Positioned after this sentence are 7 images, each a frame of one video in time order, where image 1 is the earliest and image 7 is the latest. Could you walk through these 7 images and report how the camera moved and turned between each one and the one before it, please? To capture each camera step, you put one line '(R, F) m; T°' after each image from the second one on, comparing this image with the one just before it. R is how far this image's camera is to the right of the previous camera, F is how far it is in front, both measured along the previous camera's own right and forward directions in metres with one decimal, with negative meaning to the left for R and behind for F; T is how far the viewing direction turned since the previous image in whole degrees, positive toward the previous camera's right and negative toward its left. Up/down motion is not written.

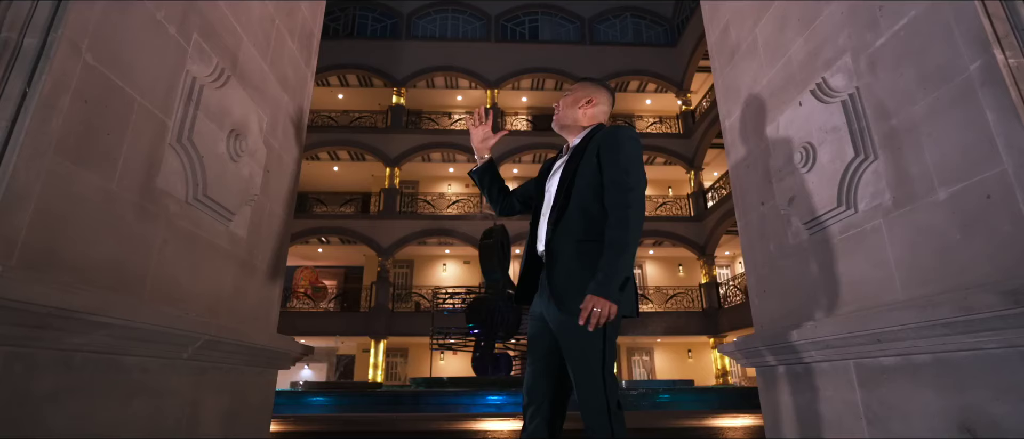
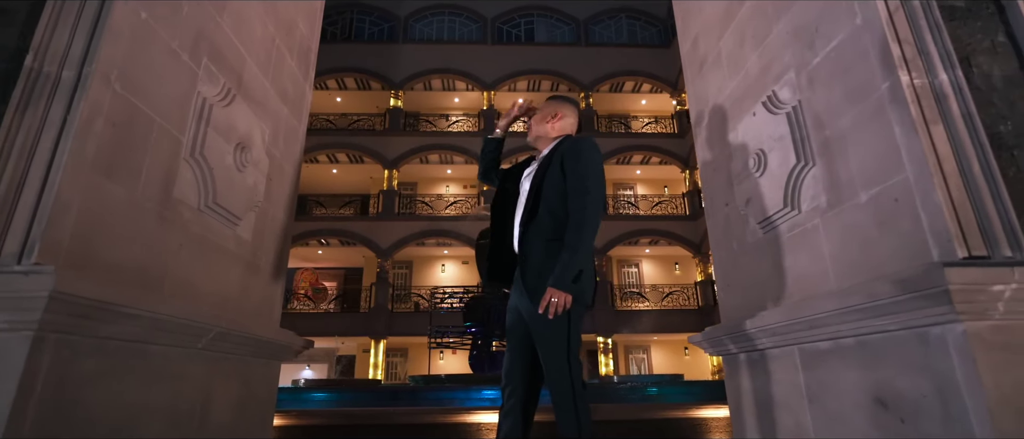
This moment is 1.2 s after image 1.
(+0.1, -0.2) m; 0°
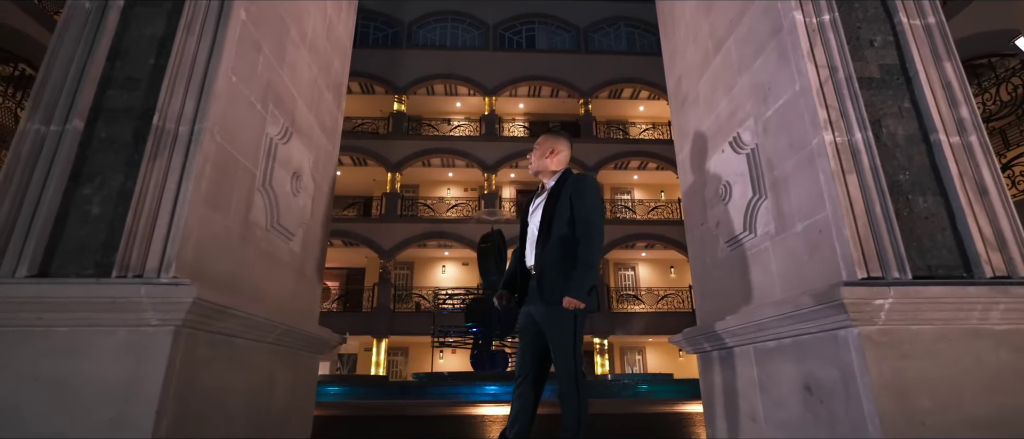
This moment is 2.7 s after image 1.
(-0.1, -0.5) m; 0°
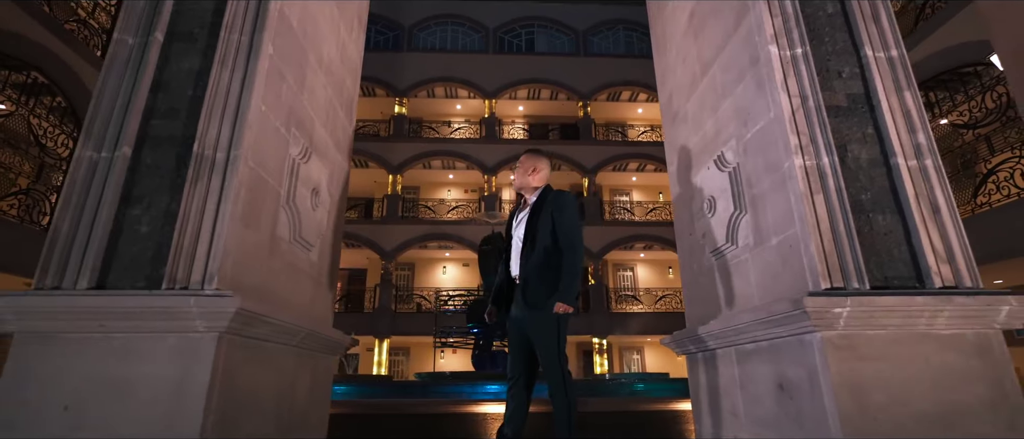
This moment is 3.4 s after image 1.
(0.0, -0.2) m; 0°
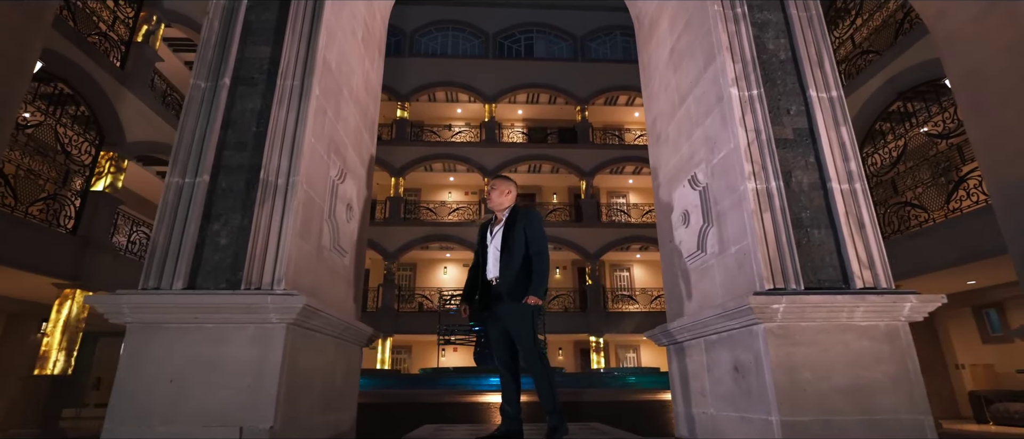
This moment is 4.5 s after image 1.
(0.0, -0.5) m; 0°
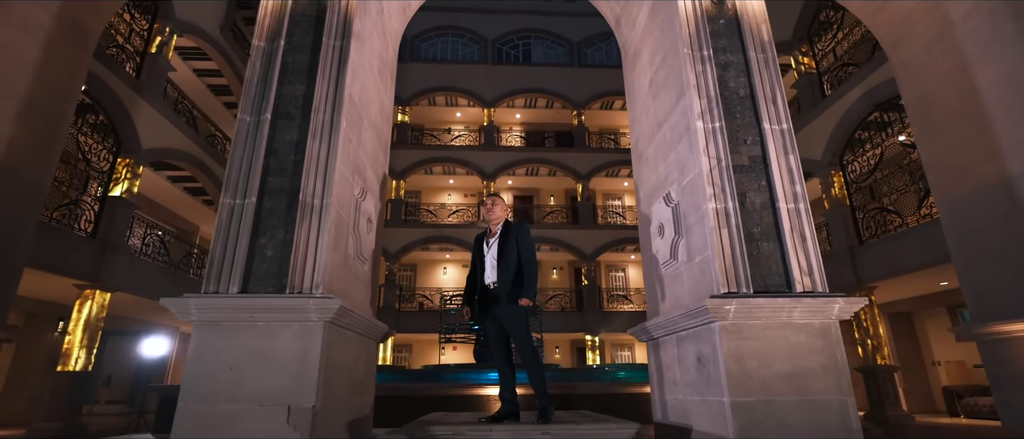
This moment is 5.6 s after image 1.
(0.0, -0.5) m; 0°
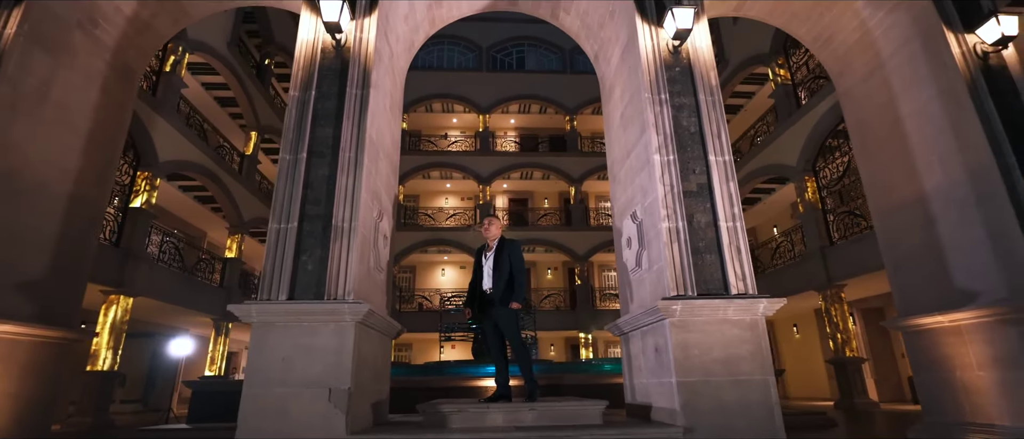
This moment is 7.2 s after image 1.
(0.0, -0.8) m; 0°
